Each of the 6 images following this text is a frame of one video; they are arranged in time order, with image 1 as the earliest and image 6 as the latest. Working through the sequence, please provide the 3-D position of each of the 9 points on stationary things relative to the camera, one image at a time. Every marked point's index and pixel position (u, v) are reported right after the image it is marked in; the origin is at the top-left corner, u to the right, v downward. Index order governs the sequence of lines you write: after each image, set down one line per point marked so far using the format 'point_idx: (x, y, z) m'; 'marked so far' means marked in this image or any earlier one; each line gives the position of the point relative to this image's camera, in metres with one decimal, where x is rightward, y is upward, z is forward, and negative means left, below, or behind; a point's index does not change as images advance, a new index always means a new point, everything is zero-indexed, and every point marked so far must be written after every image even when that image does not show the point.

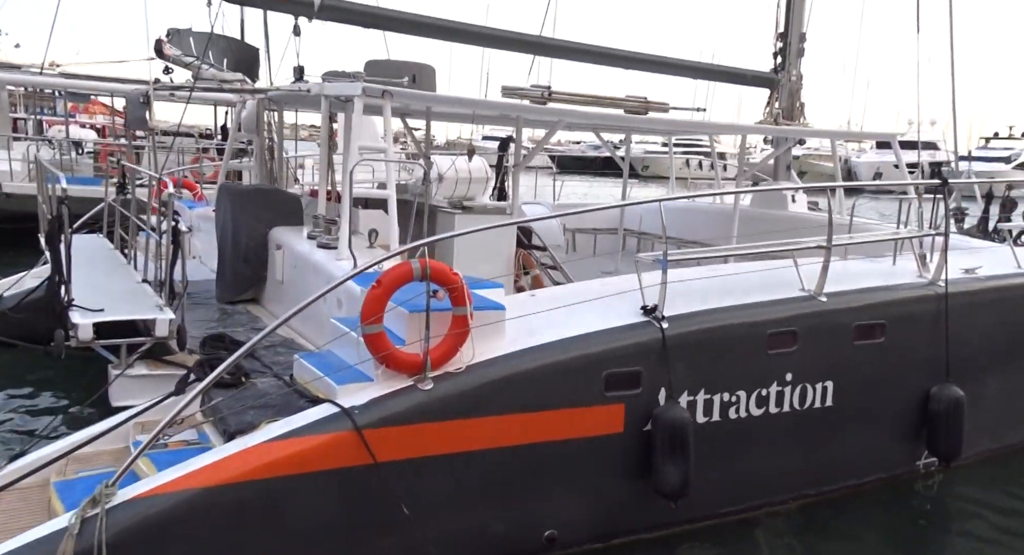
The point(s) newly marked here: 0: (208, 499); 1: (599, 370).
0: (-1.0, -0.7, +2.9) m
1: (+0.3, -0.4, +3.5) m
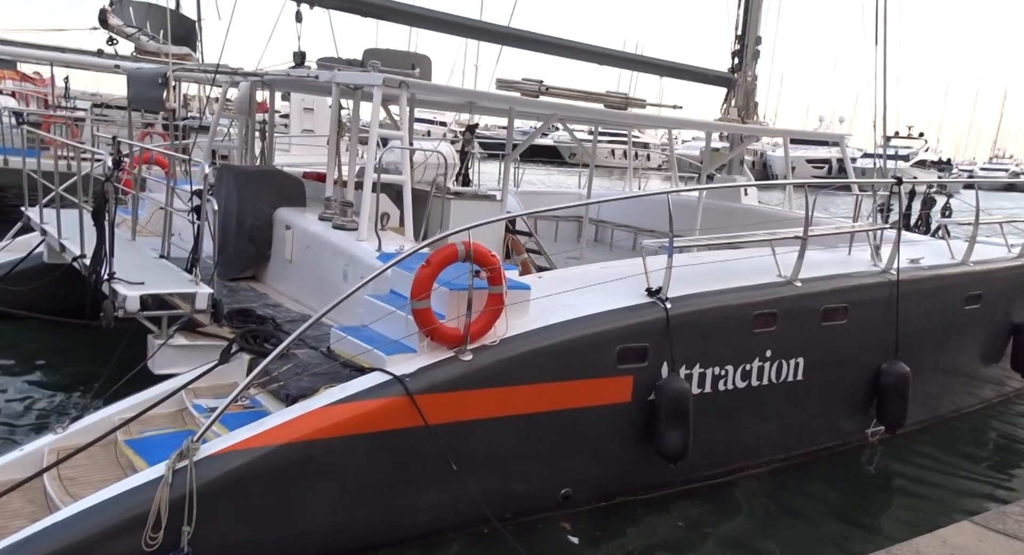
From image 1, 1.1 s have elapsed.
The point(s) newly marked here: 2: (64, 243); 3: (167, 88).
0: (-0.8, -0.6, +3.2) m
1: (+0.4, -0.3, +3.9) m
2: (-2.5, +0.2, +5.0) m
3: (-1.9, +1.0, +4.9) m
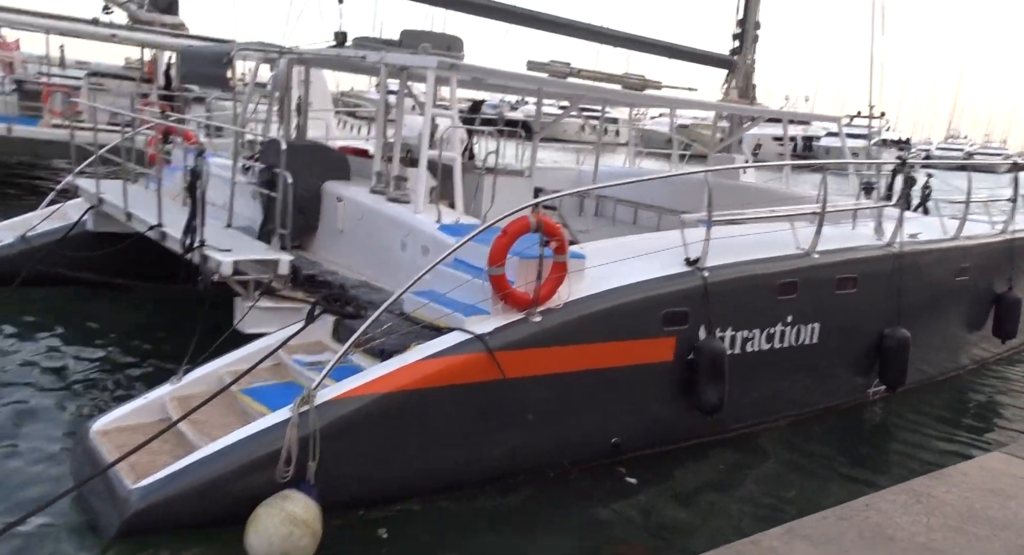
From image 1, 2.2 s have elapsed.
0: (-0.5, -0.5, +3.6) m
1: (+0.7, -0.2, +4.3) m
2: (-2.3, +0.4, +5.3) m
3: (-1.6, +1.2, +5.1) m
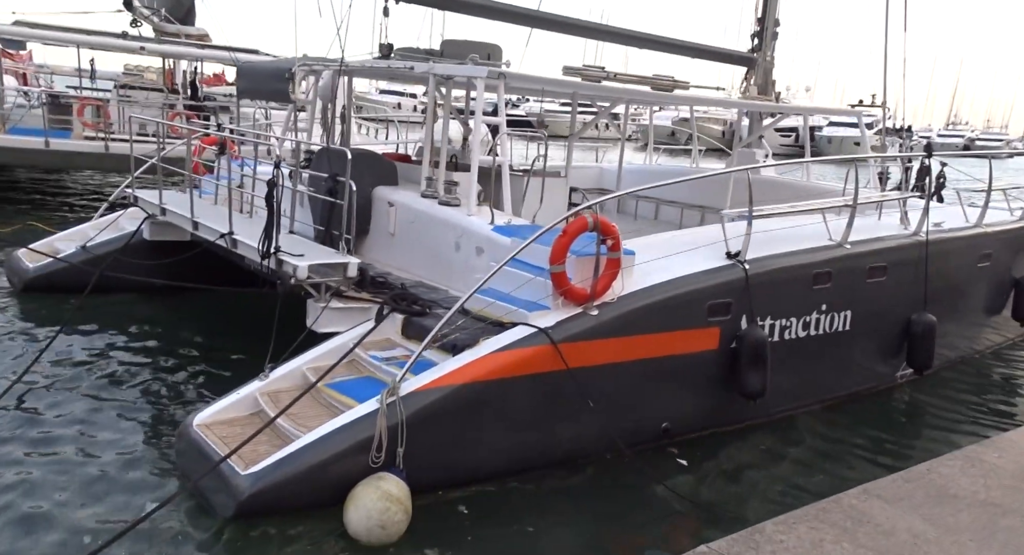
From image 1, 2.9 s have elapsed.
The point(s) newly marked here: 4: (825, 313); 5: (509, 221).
0: (-0.2, -0.5, +3.9) m
1: (+1.0, -0.1, +4.6) m
2: (-2.0, +0.4, +5.6) m
3: (-1.4, +1.2, +5.4) m
4: (+1.9, -0.2, +5.3) m
5: (0.0, +0.3, +5.0) m
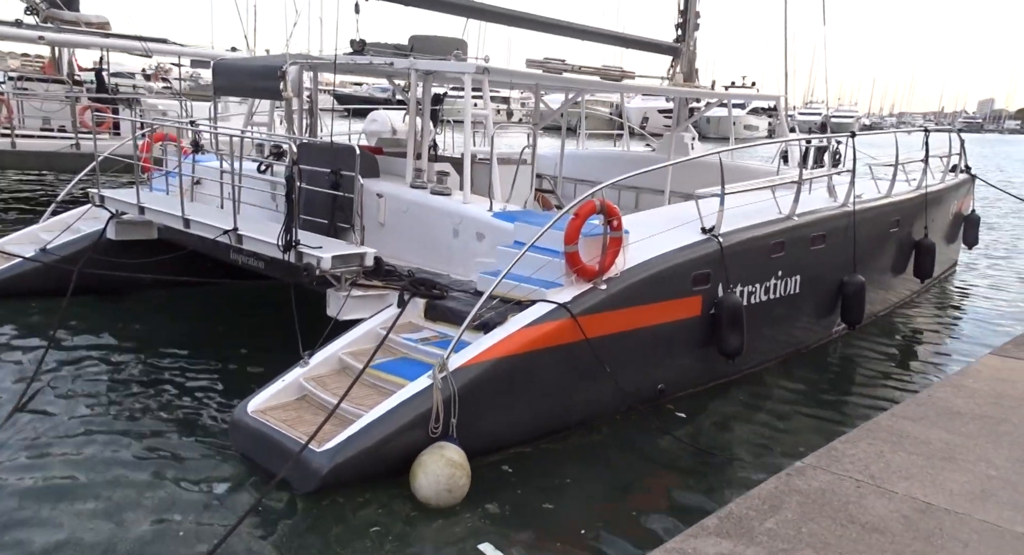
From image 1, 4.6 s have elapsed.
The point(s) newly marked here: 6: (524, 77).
0: (-0.1, -0.4, +4.3) m
1: (+1.1, 0.0, +5.2) m
2: (-2.1, +0.4, +5.7) m
3: (-1.5, +1.3, +5.6) m
4: (+1.8, 0.0, +5.9) m
5: (0.0, +0.4, +5.4) m
6: (+0.1, +1.5, +6.6) m
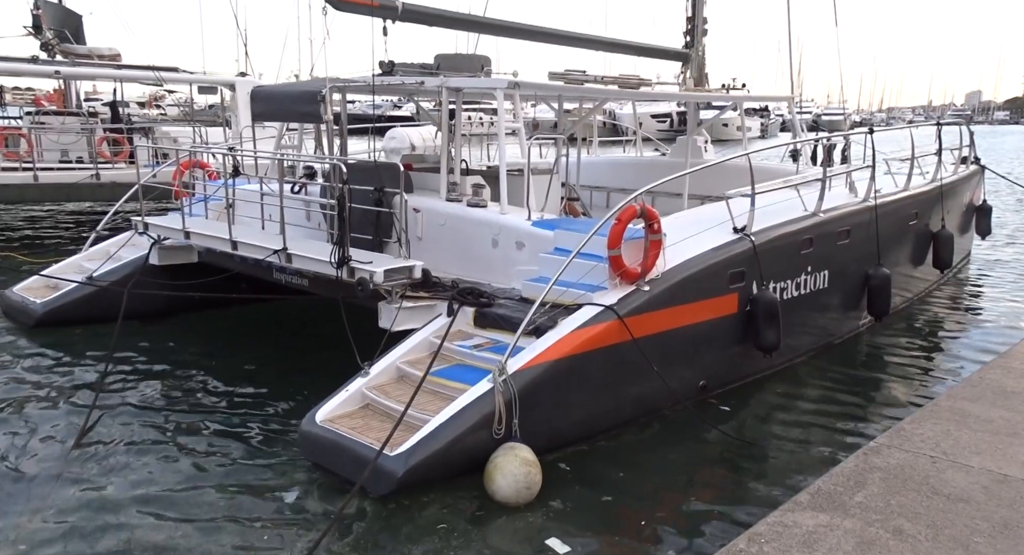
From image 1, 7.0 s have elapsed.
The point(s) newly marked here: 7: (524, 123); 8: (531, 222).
0: (+0.2, -0.5, +4.4) m
1: (+1.3, 0.0, +5.3) m
2: (-1.8, +0.2, +5.8) m
3: (-1.3, +1.1, +5.8) m
4: (+2.1, 0.0, +6.1) m
5: (+0.2, +0.4, +5.6) m
6: (+0.3, +1.5, +6.8) m
7: (+0.1, +1.1, +6.3) m
8: (+0.1, +0.3, +5.5) m
